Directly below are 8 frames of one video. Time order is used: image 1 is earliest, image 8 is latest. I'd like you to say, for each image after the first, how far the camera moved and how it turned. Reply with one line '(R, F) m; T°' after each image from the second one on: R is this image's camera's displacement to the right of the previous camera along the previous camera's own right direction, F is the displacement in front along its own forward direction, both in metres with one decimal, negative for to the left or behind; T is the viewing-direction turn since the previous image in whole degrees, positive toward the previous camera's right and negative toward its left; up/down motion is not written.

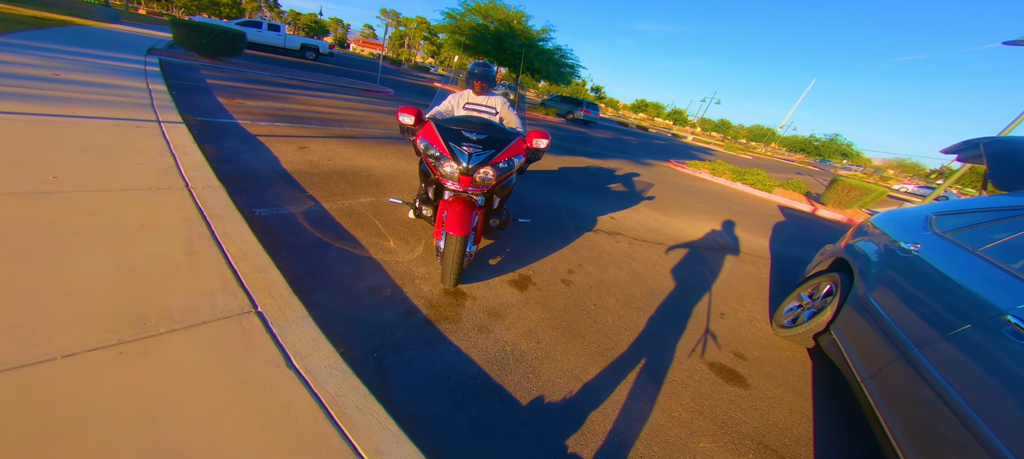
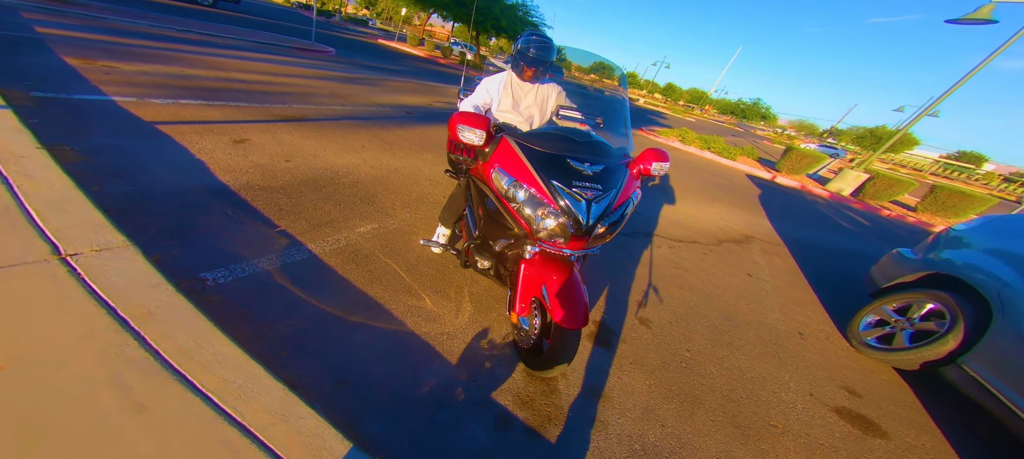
(-1.0, +1.0) m; +10°
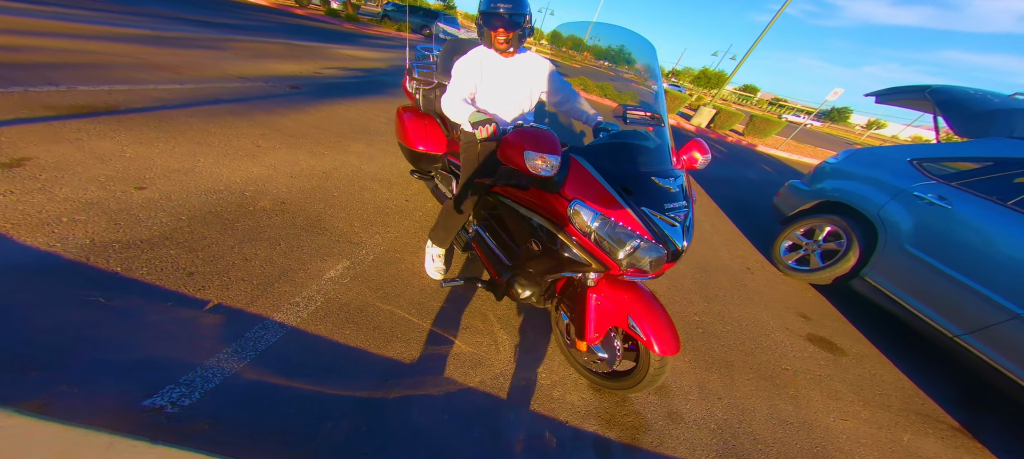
(-0.8, +0.5) m; +18°
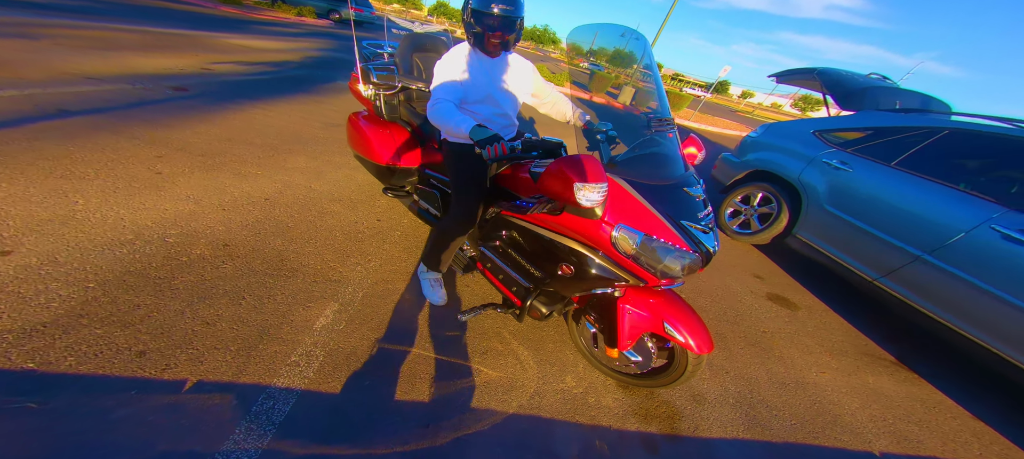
(-0.5, +0.1) m; +12°
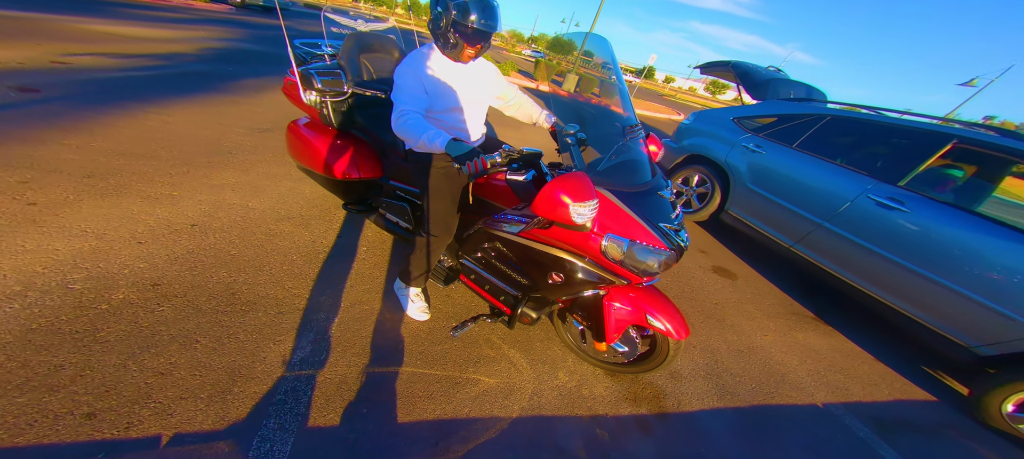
(-0.2, 0.0) m; +10°
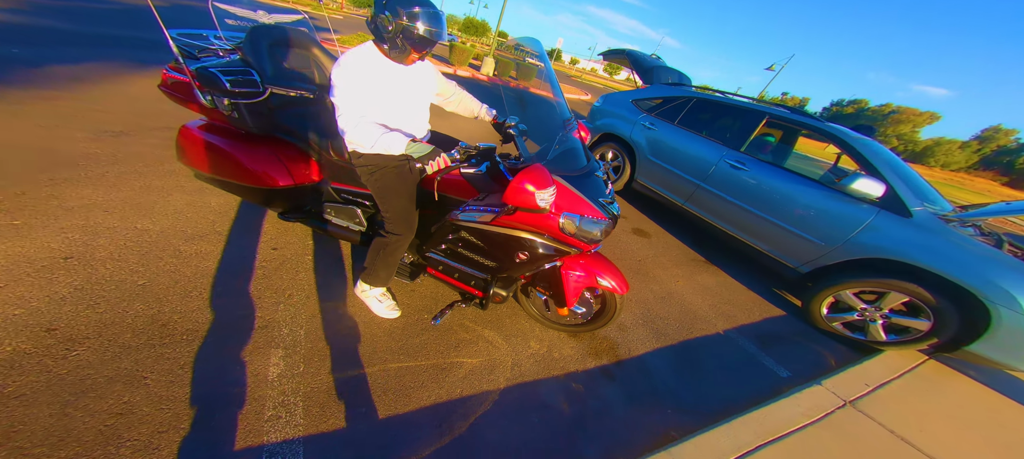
(-0.3, -0.1) m; +15°
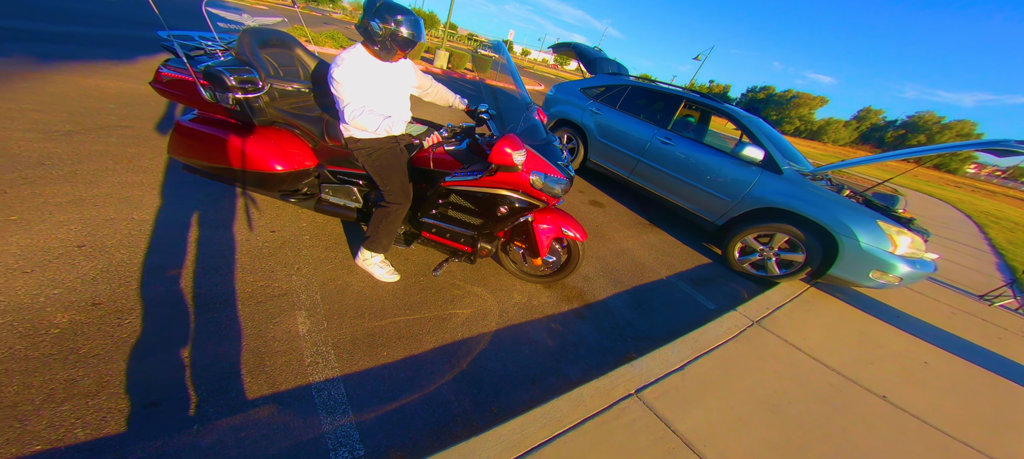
(-0.2, -0.4) m; +8°
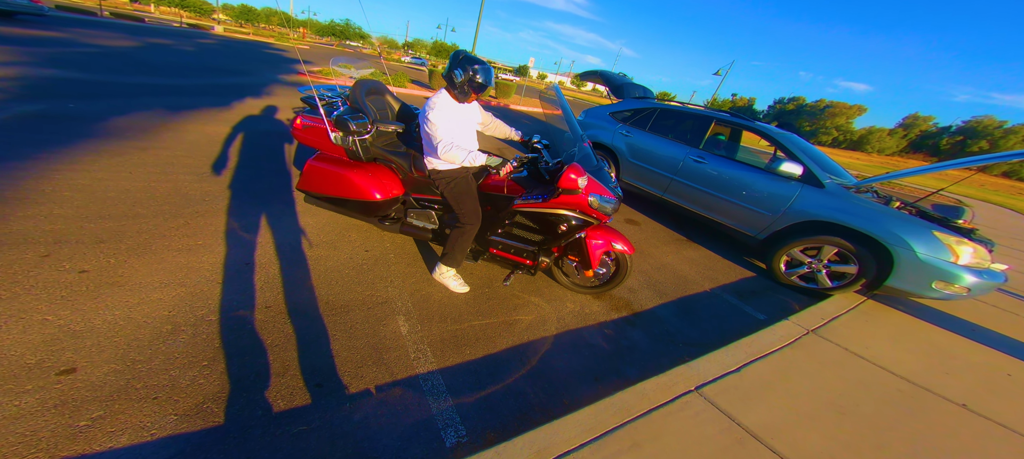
(-0.3, -0.3) m; -4°
